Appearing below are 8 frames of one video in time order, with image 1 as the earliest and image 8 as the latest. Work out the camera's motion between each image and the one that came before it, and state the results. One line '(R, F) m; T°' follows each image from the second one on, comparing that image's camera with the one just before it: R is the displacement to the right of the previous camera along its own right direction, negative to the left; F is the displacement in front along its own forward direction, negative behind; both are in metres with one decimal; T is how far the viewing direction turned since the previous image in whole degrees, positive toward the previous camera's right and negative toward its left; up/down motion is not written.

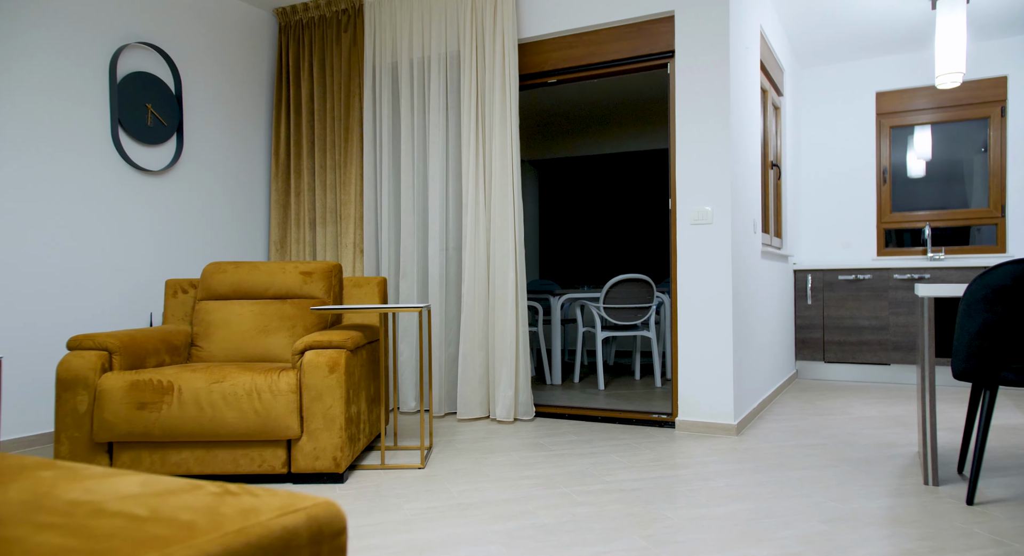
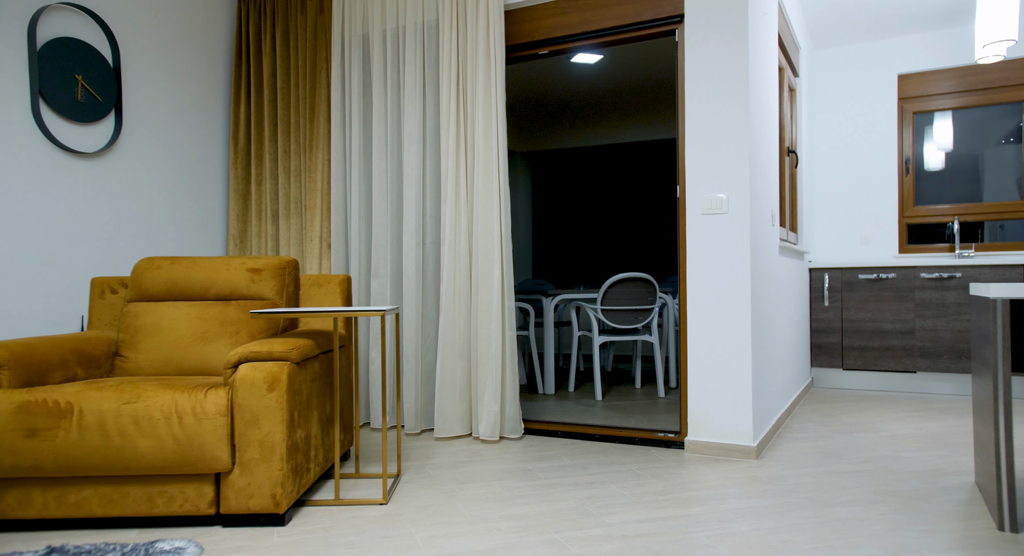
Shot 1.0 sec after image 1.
(+0.1, +0.5) m; 0°
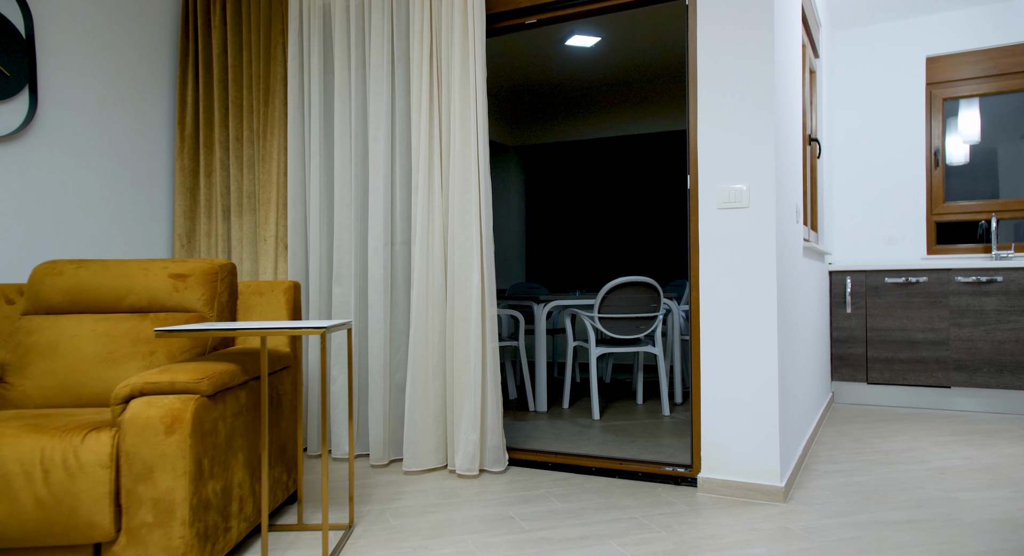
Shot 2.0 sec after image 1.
(+0.1, +0.5) m; 0°
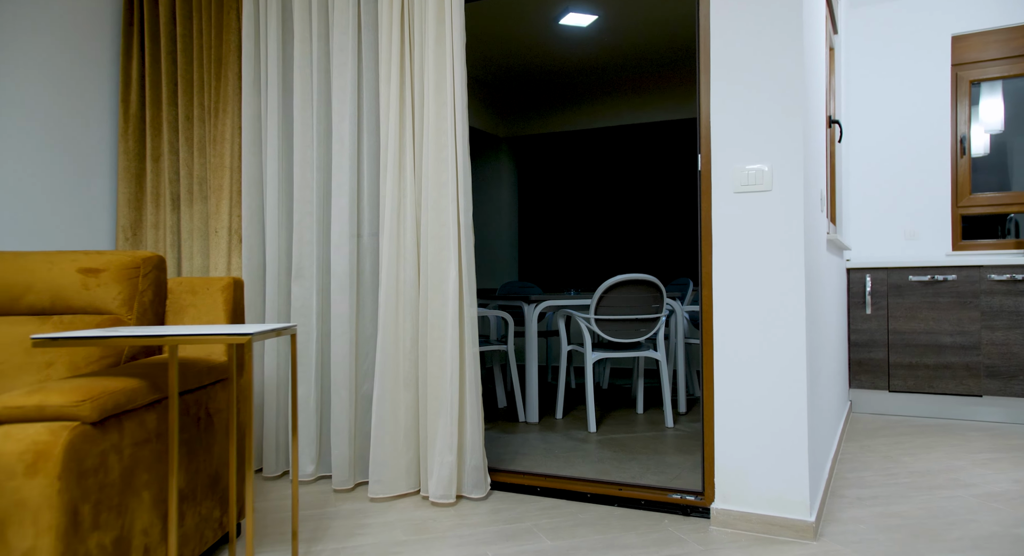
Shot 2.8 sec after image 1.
(+0.1, +0.4) m; 0°
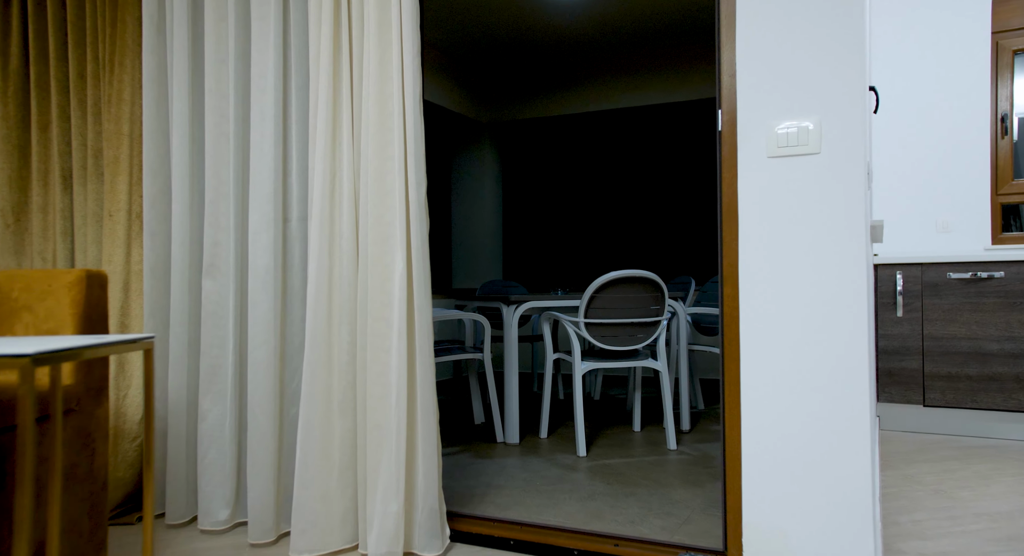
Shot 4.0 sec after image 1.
(+0.1, +0.6) m; +1°
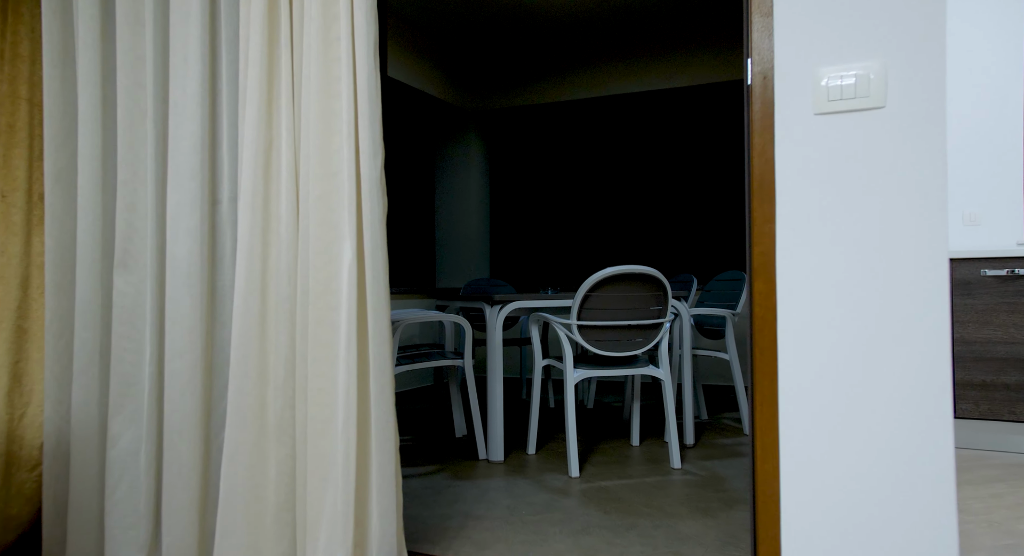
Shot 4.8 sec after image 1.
(0.0, +0.4) m; +1°
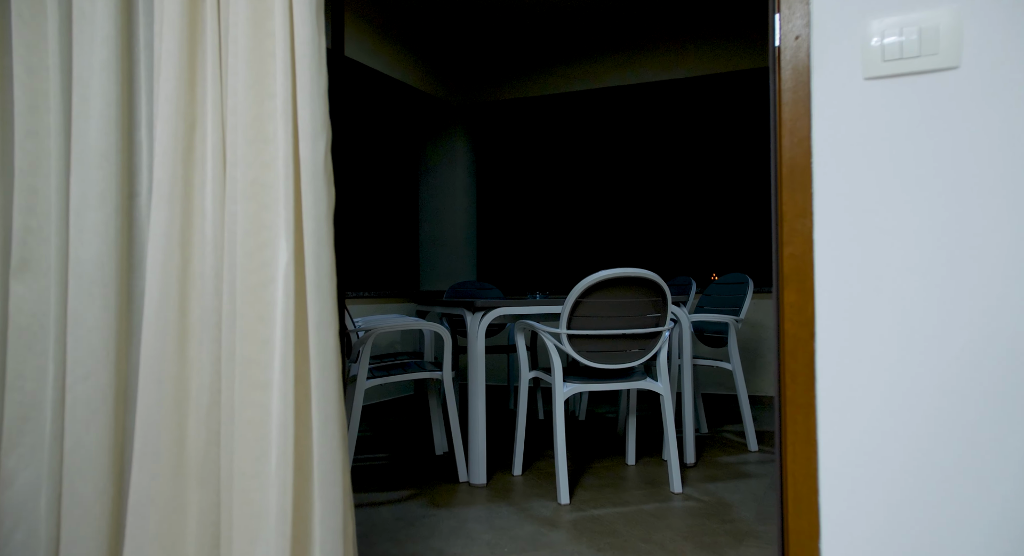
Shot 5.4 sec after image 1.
(0.0, +0.3) m; +1°
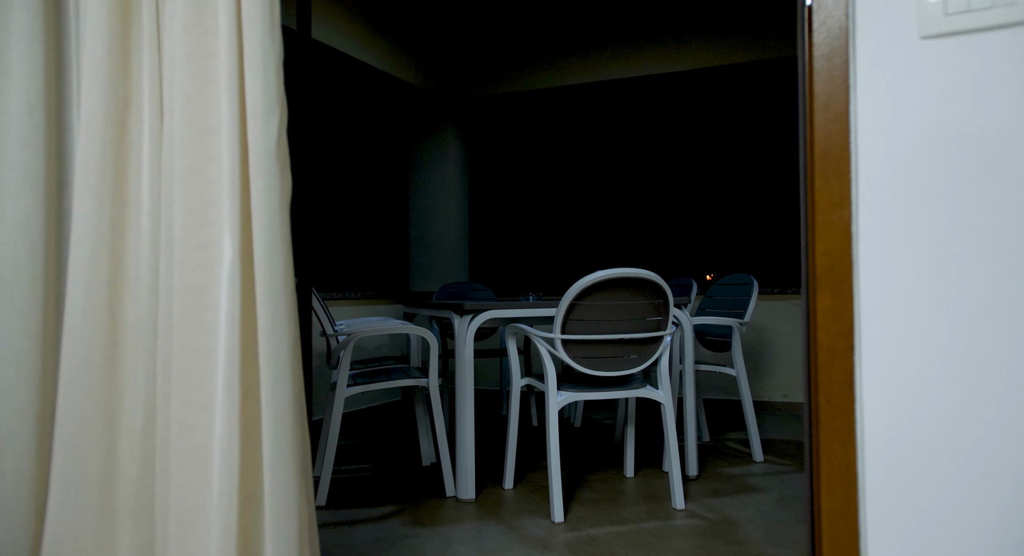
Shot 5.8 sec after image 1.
(0.0, +0.2) m; 0°
